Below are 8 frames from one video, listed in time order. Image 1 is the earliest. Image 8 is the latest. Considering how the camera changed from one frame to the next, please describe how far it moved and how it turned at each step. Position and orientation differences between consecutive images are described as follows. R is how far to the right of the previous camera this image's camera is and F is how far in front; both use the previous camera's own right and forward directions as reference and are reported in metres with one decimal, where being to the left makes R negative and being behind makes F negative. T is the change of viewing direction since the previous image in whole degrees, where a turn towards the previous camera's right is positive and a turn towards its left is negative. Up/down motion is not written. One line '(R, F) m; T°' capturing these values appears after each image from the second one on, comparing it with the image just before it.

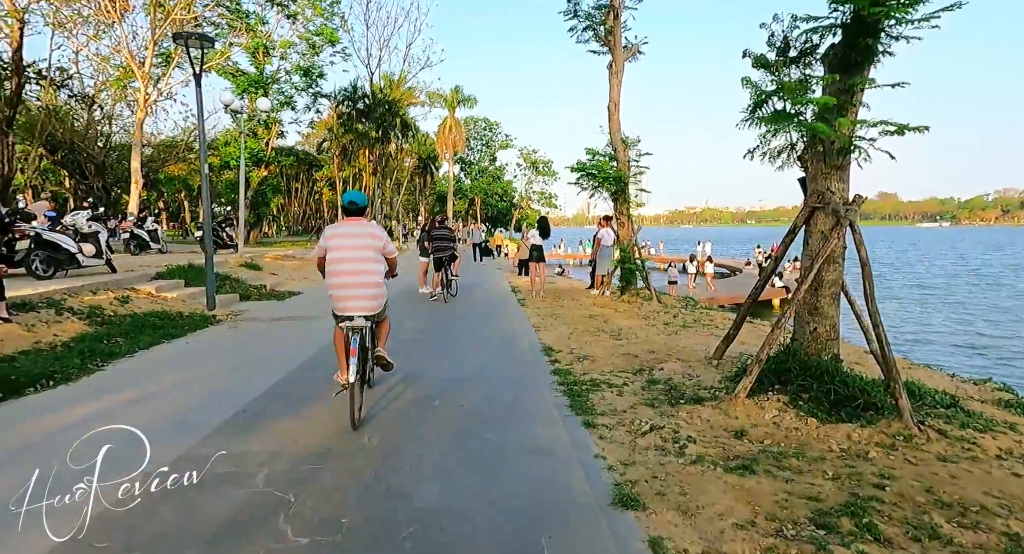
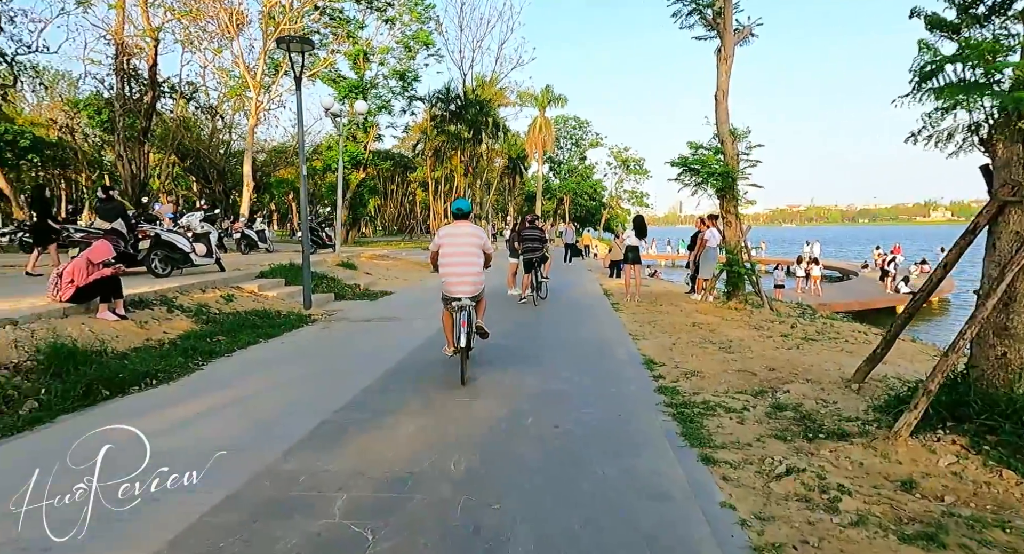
(-0.1, +0.5) m; -9°
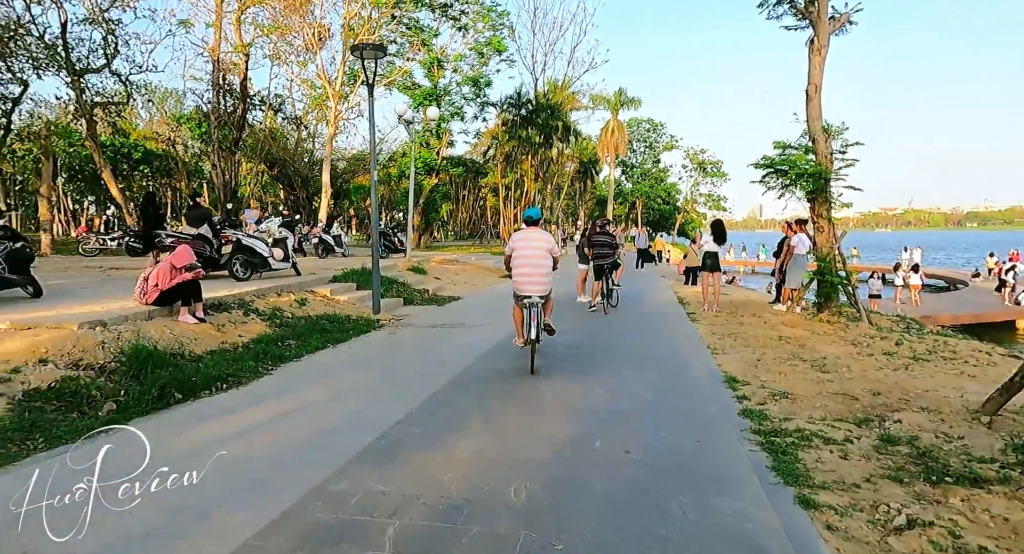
(0.0, +0.3) m; -7°
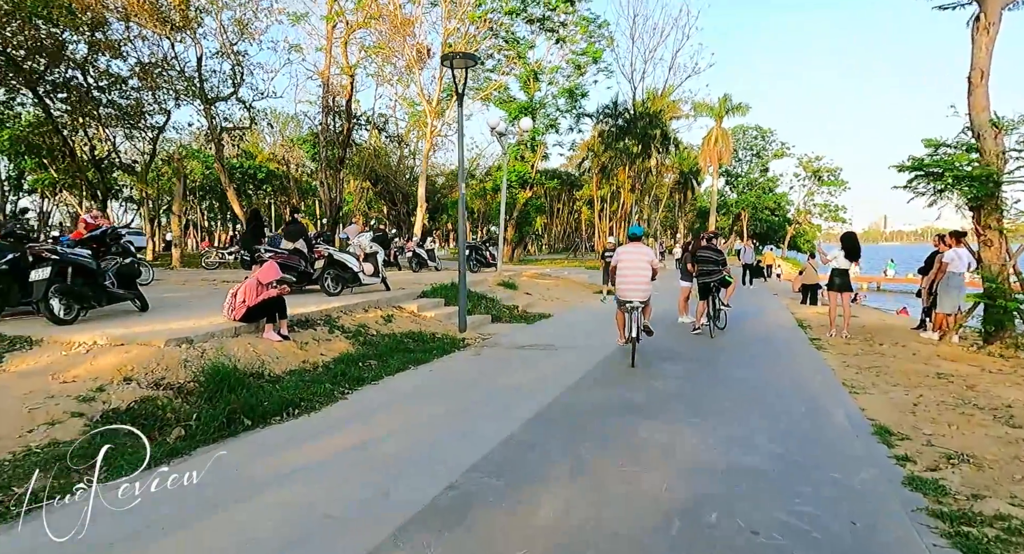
(0.0, +0.7) m; -9°
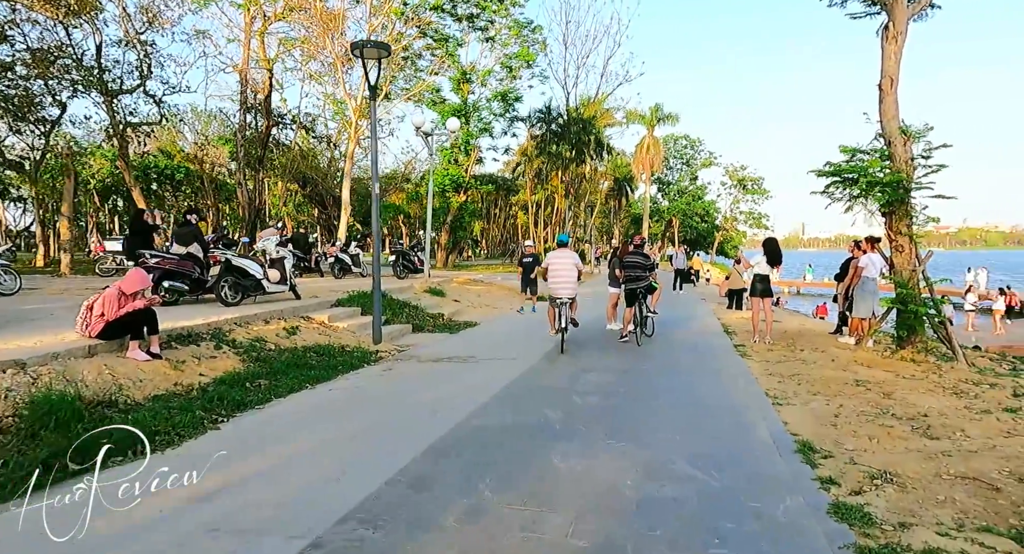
(+0.4, +0.6) m; +6°
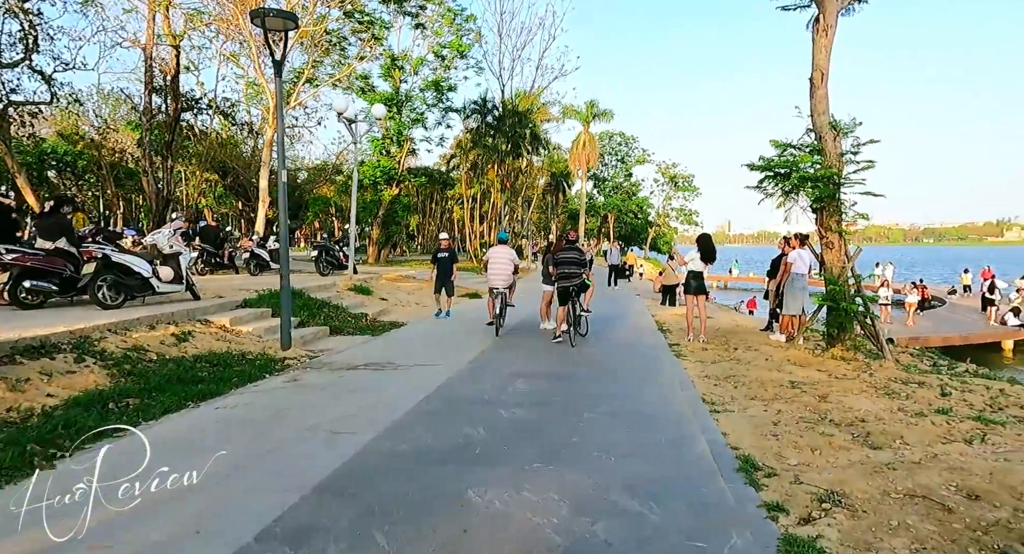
(+0.2, +0.7) m; +6°
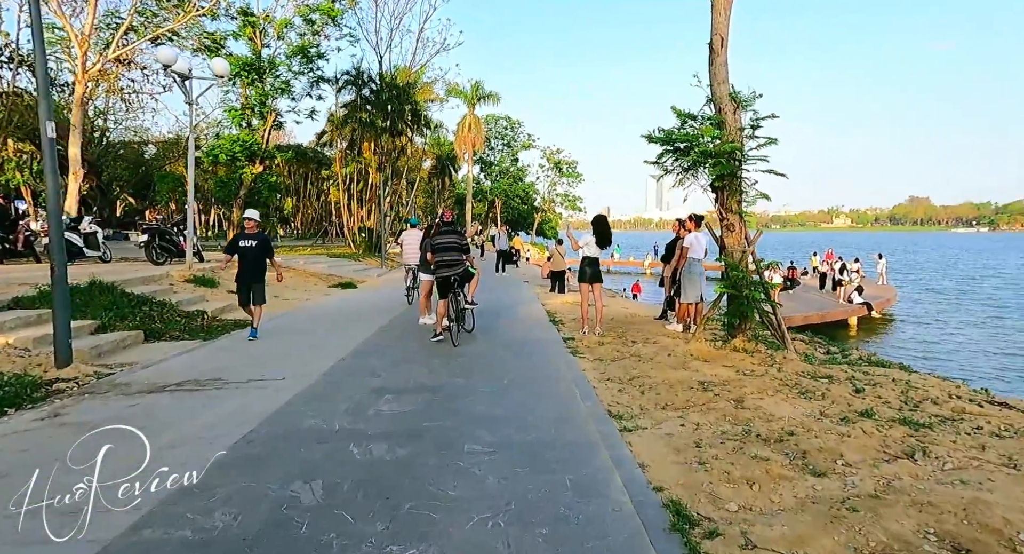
(+0.3, +1.5) m; +11°
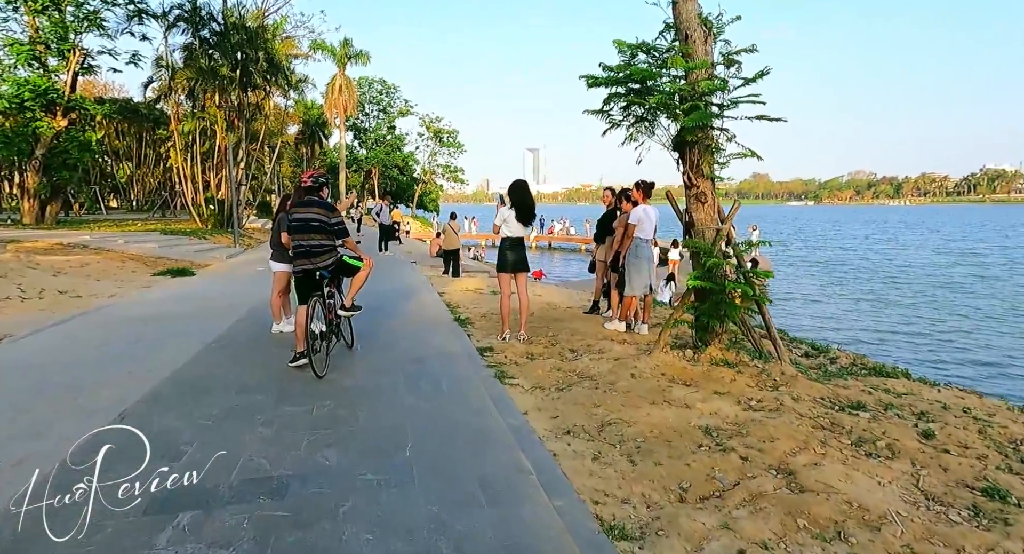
(-0.2, +2.7) m; +12°
